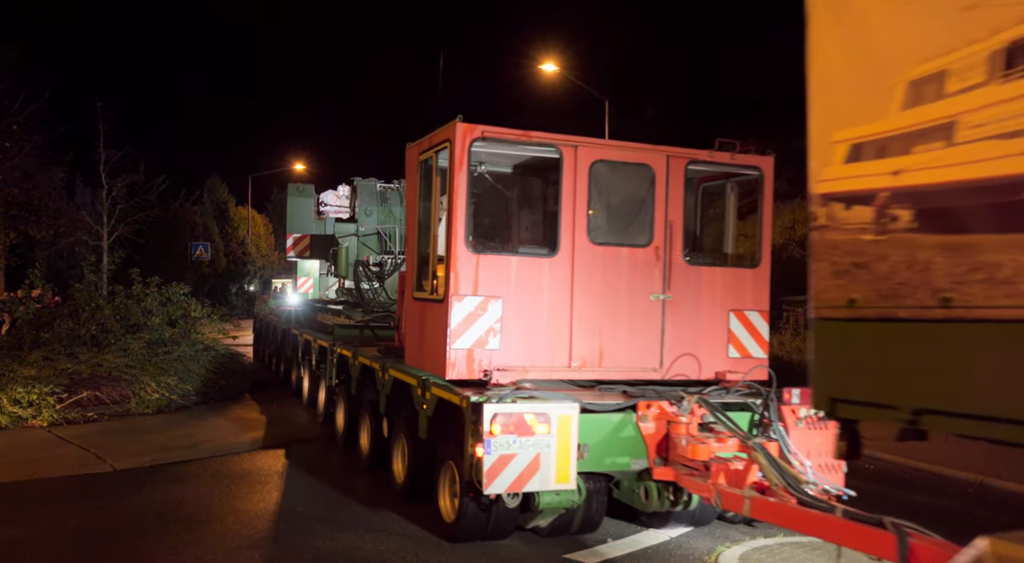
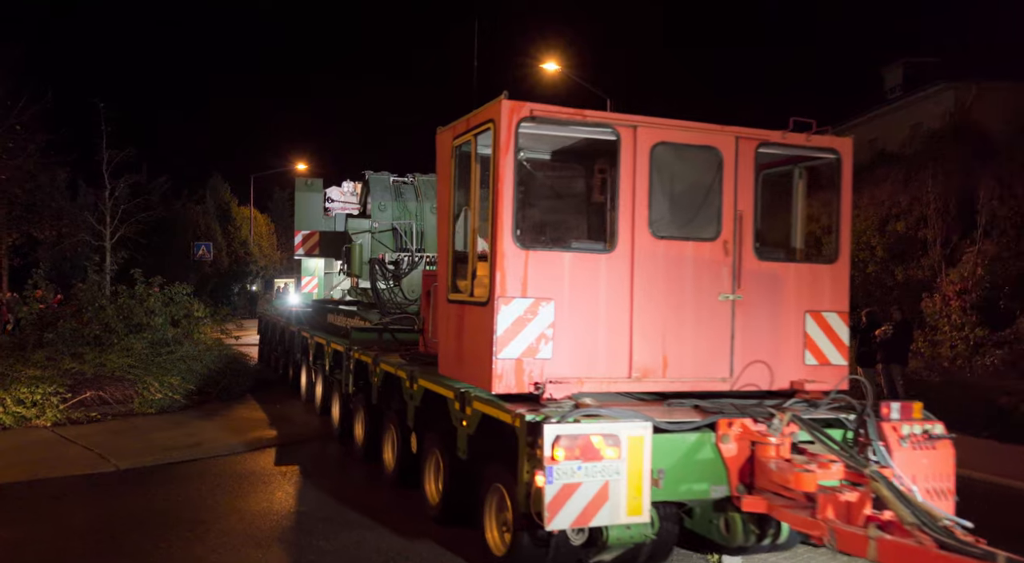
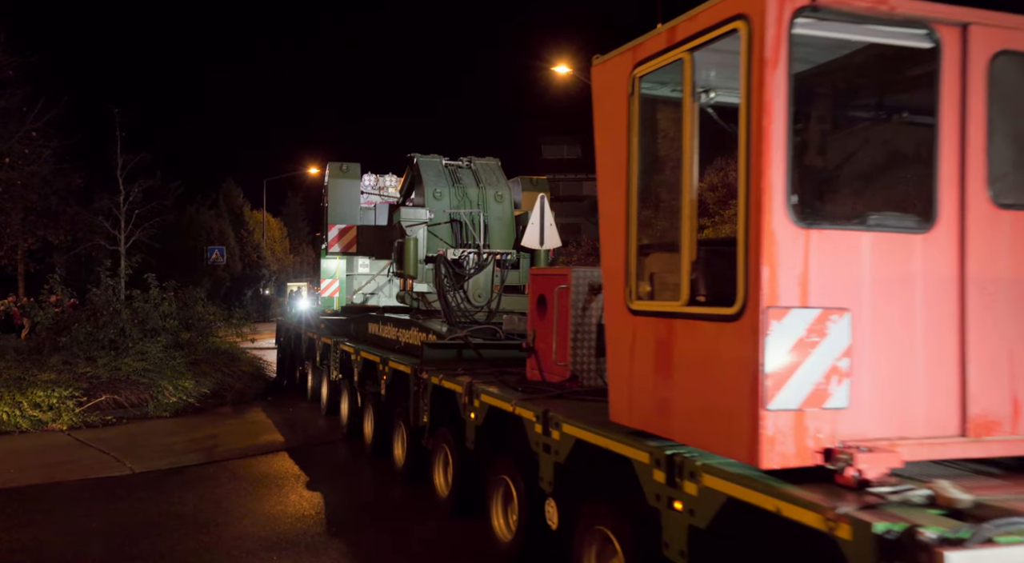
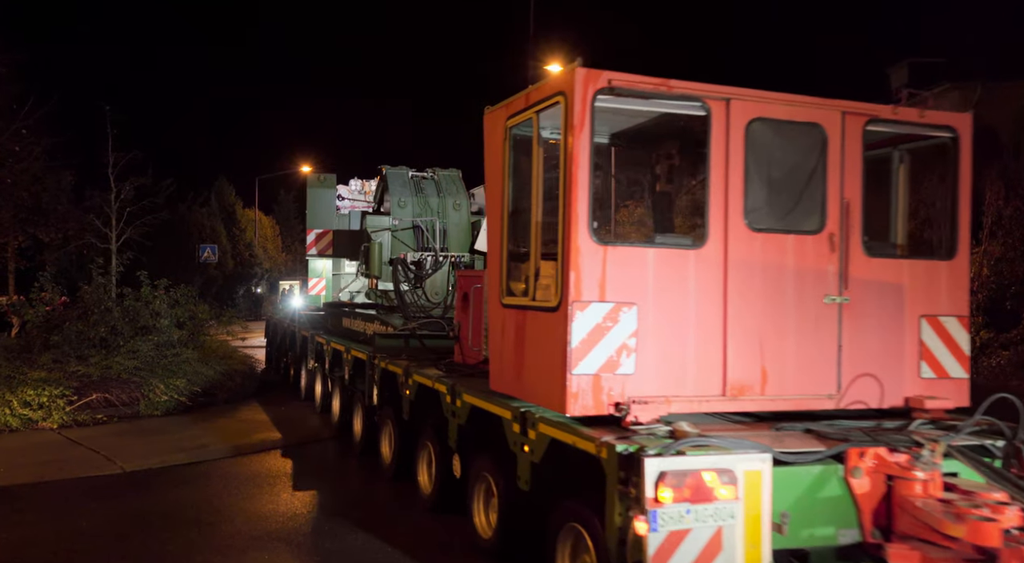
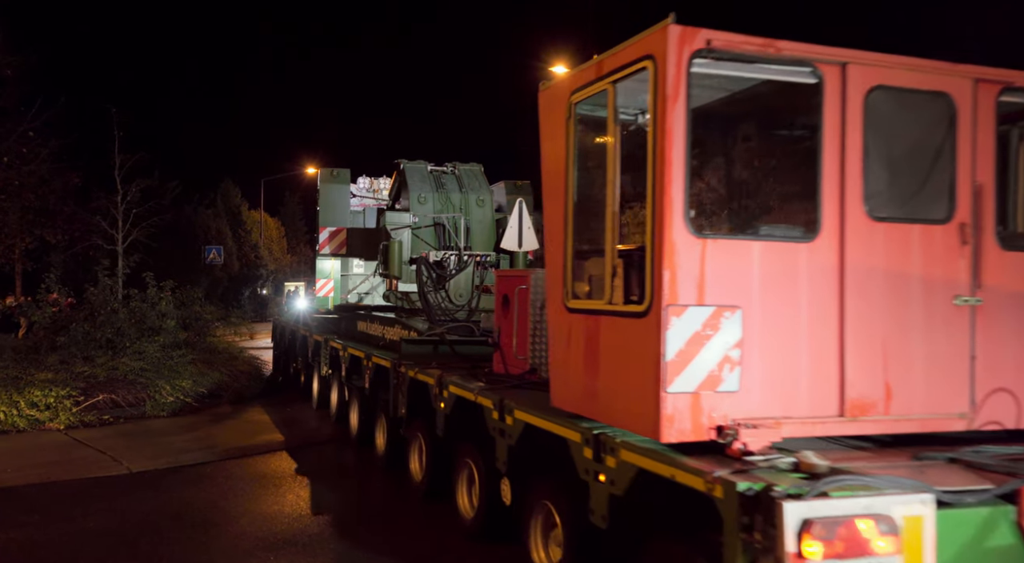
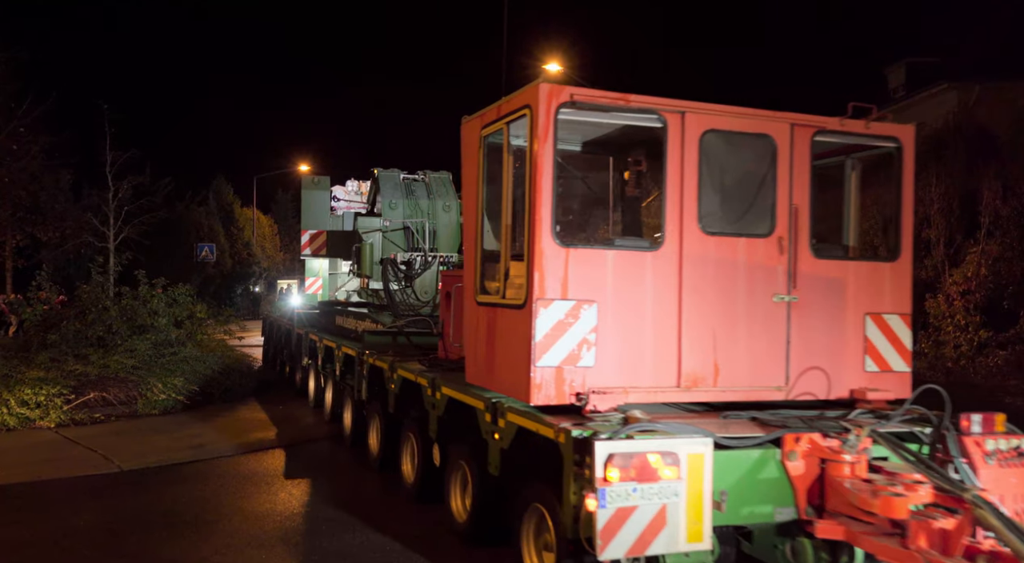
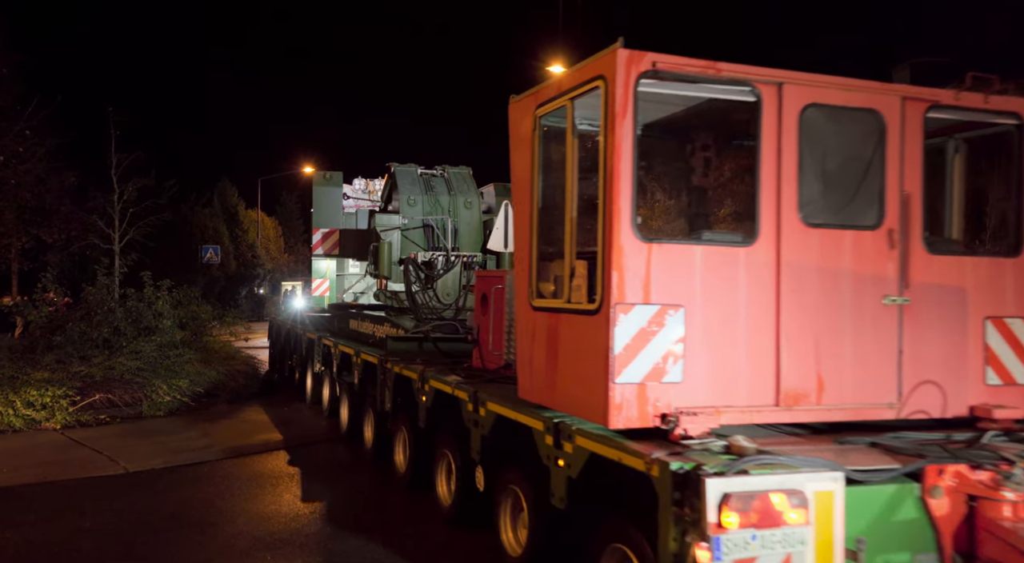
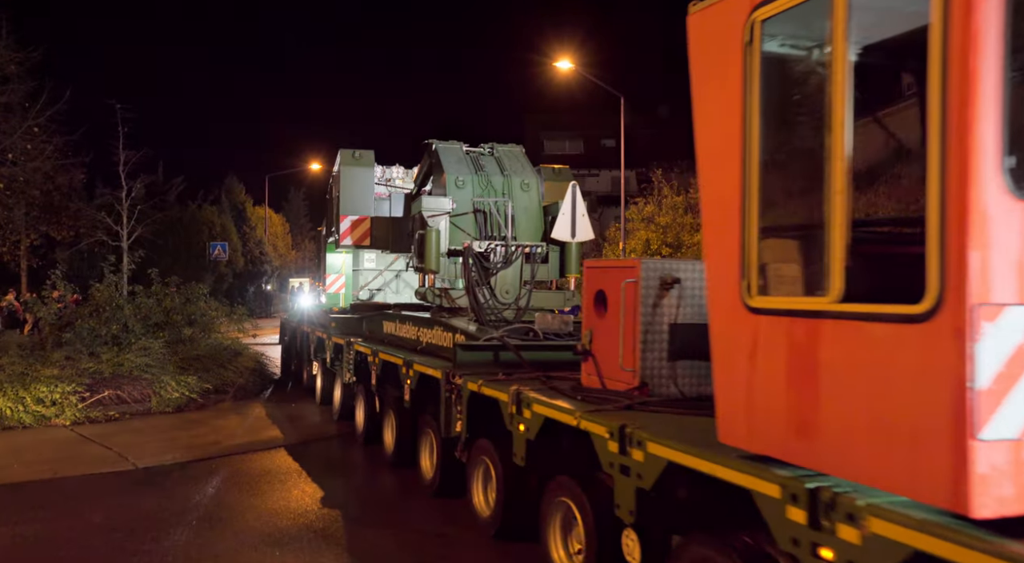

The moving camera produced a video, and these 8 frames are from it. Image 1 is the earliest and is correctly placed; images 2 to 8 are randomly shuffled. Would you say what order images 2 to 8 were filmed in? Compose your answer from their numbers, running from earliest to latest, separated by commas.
2, 6, 4, 7, 5, 3, 8
